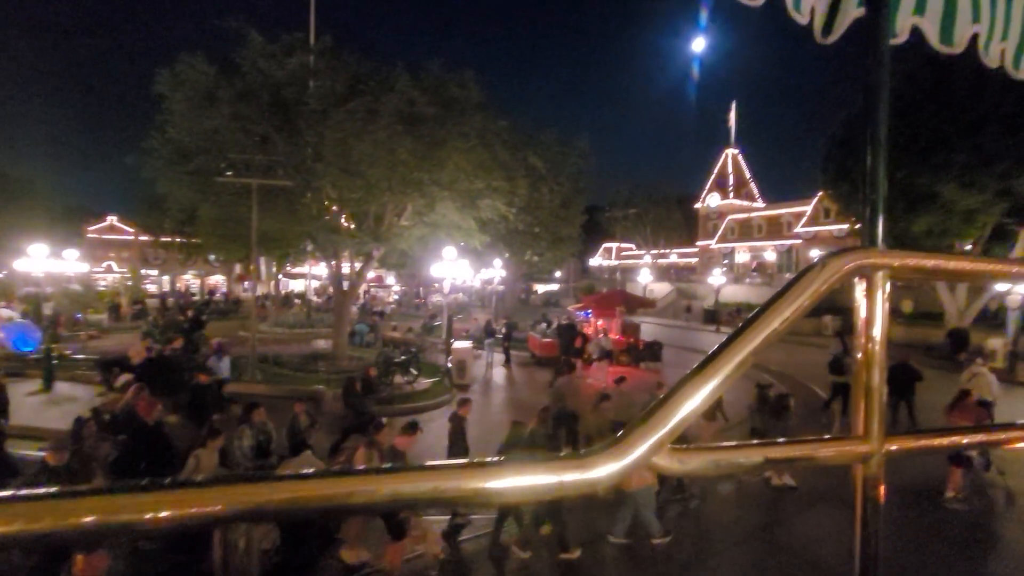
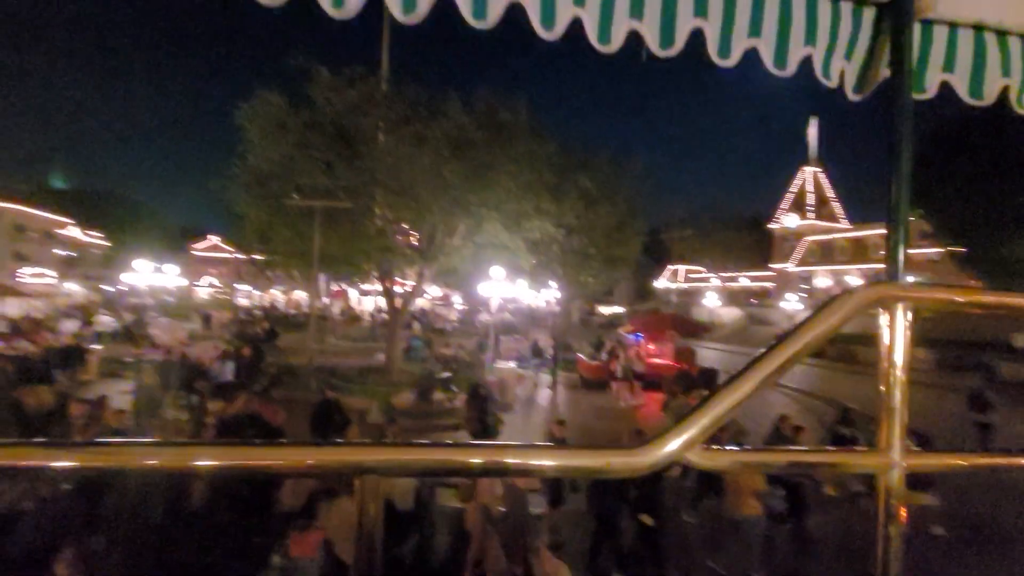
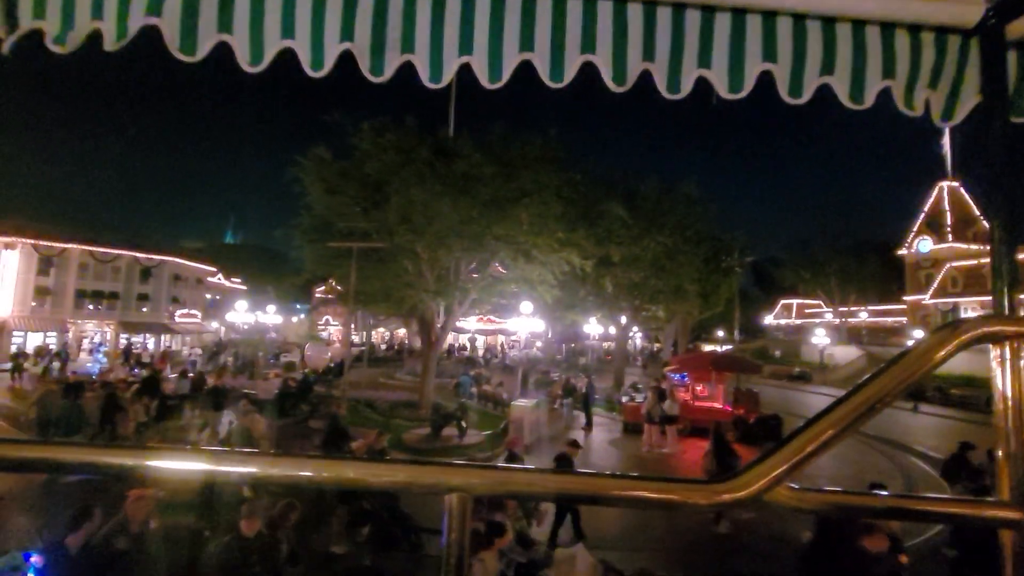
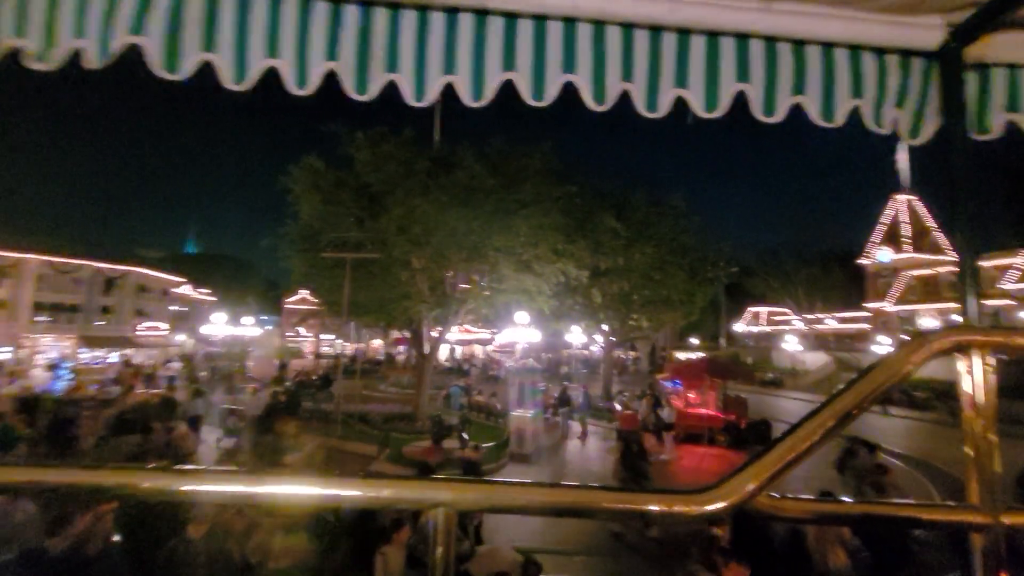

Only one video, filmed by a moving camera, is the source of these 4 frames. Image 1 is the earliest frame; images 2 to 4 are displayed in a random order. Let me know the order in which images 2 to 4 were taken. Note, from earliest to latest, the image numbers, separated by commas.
2, 4, 3
